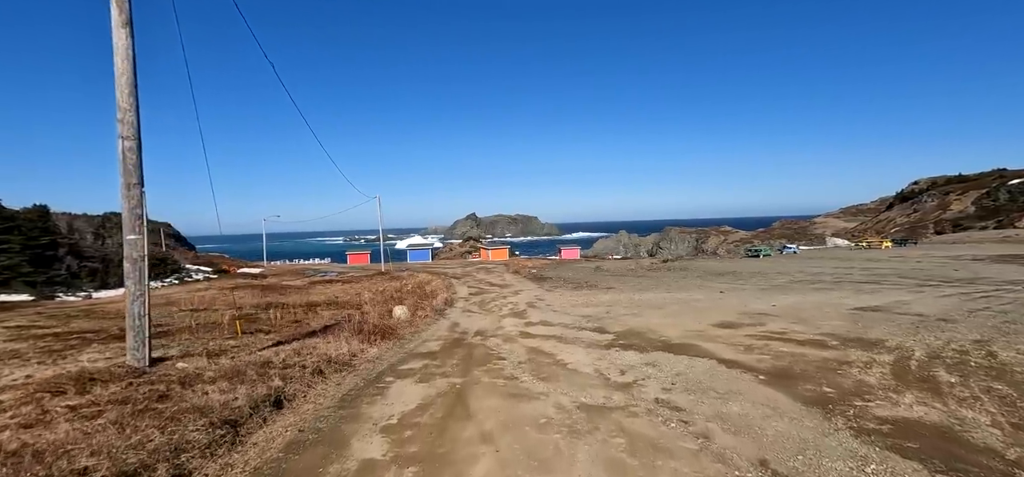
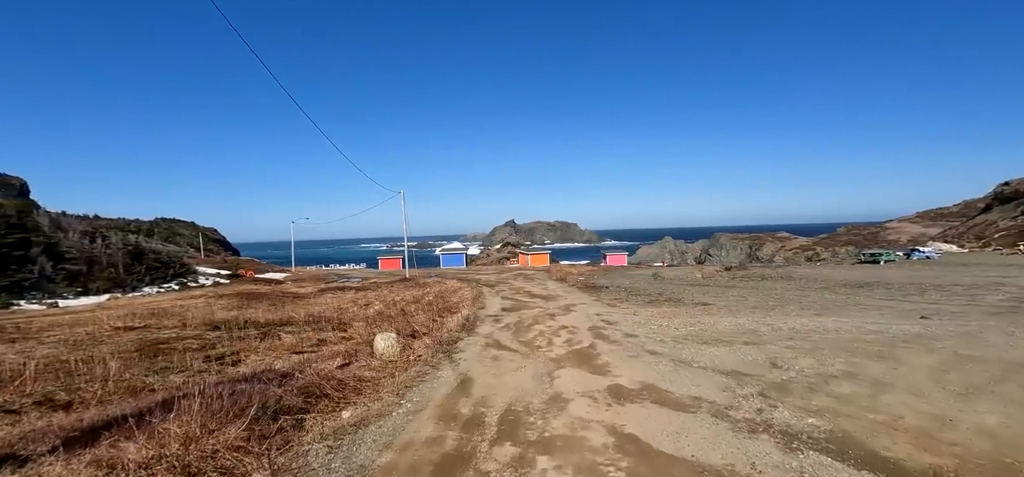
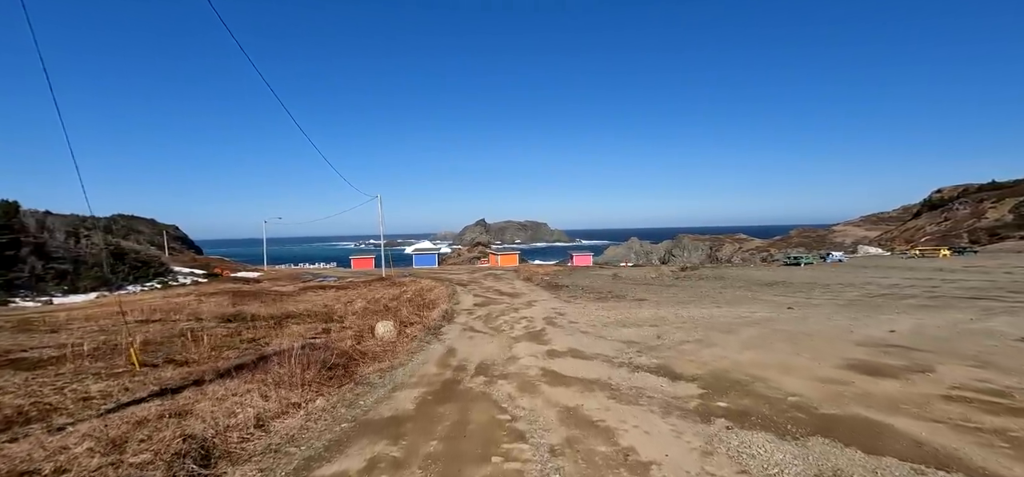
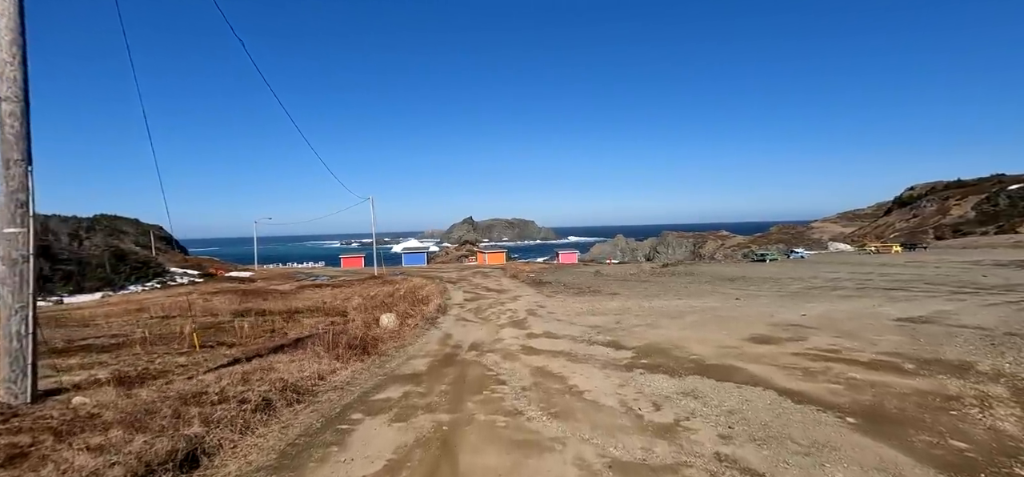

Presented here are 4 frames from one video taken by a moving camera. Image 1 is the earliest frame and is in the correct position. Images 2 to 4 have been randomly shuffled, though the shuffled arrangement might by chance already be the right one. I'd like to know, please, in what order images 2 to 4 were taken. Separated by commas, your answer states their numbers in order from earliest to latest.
4, 3, 2
